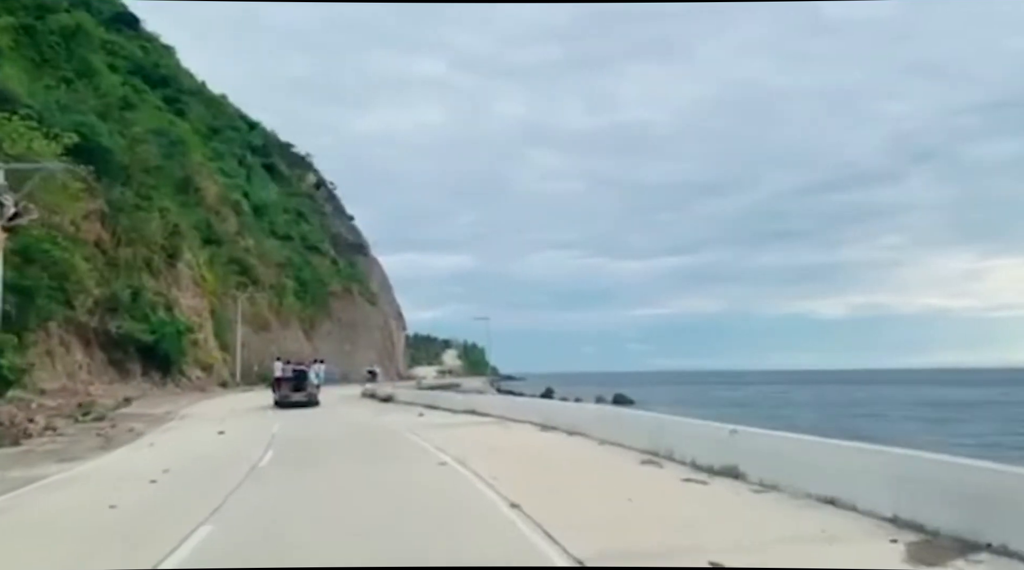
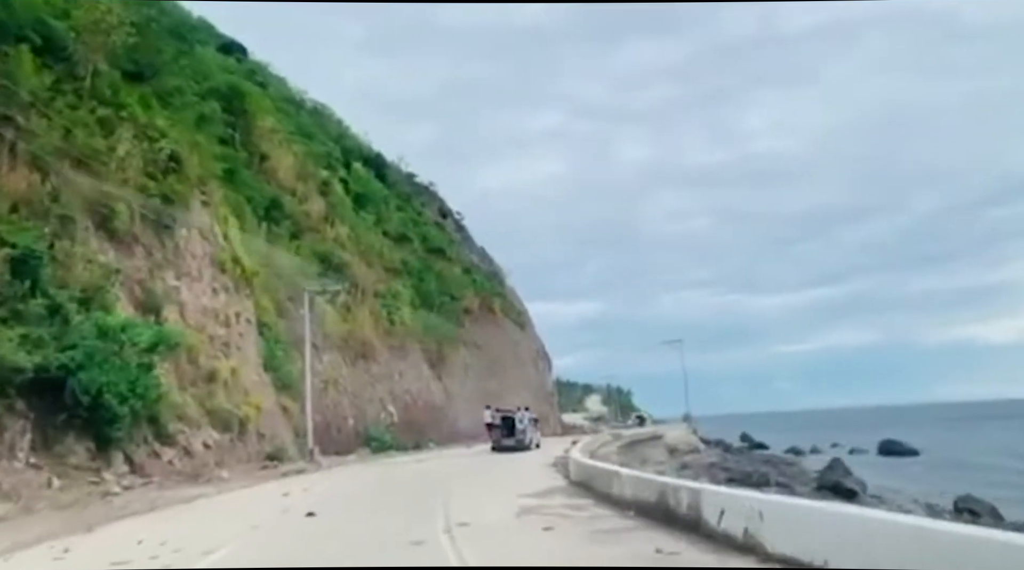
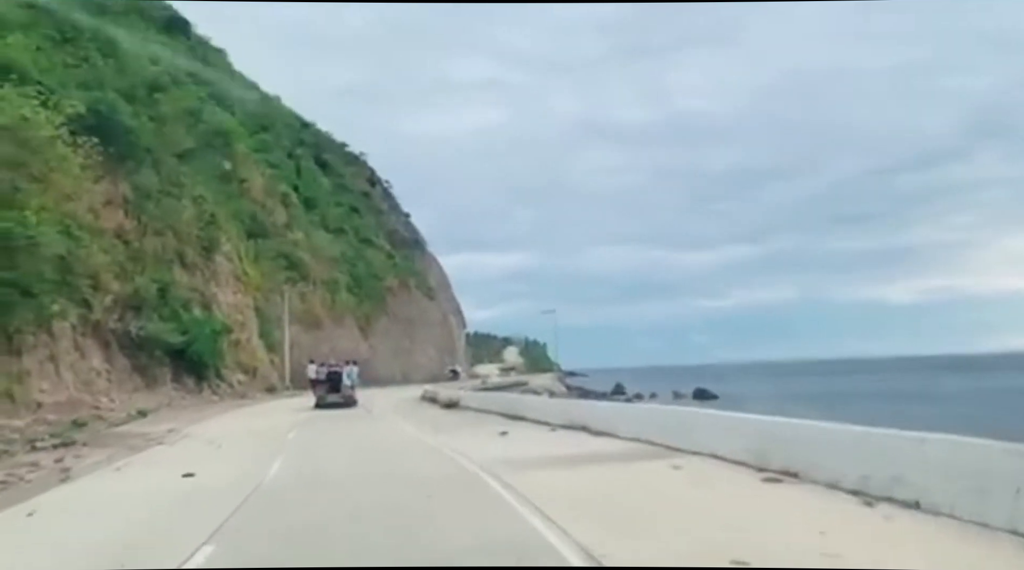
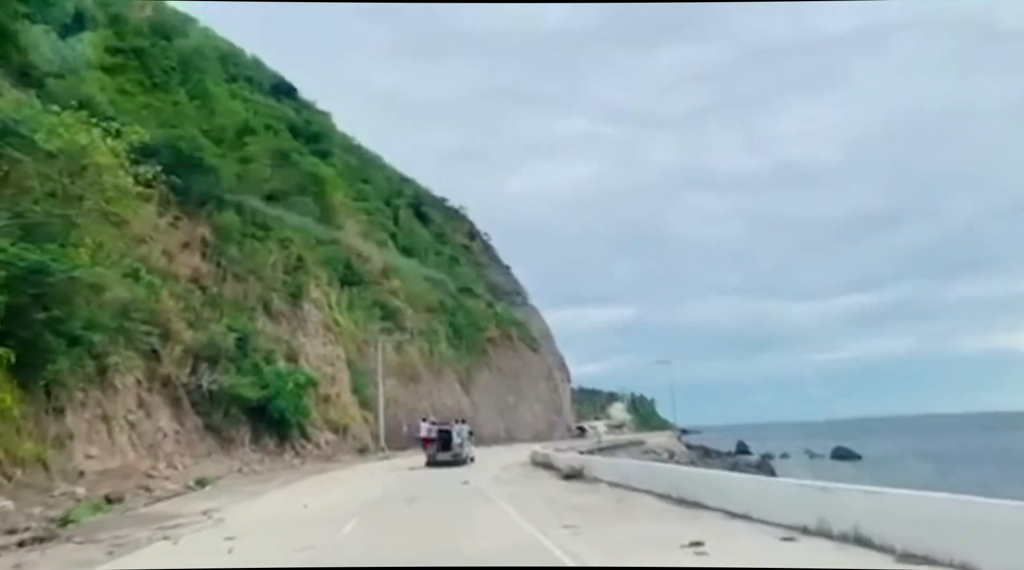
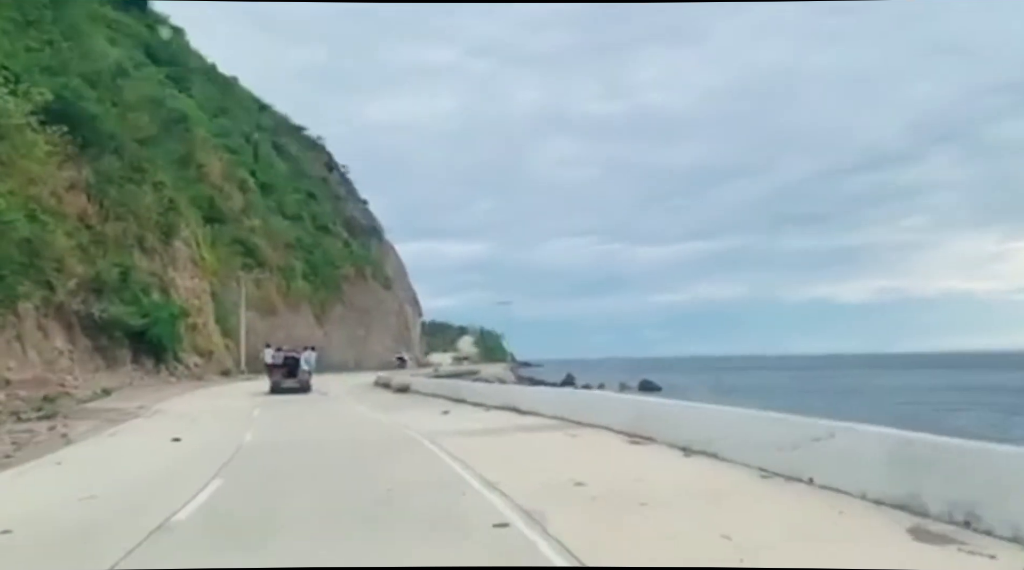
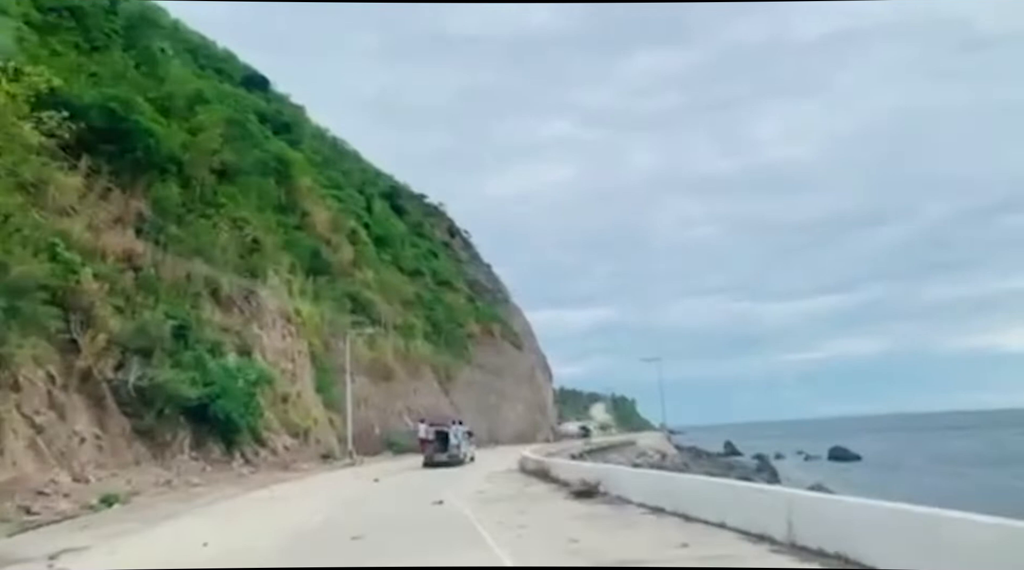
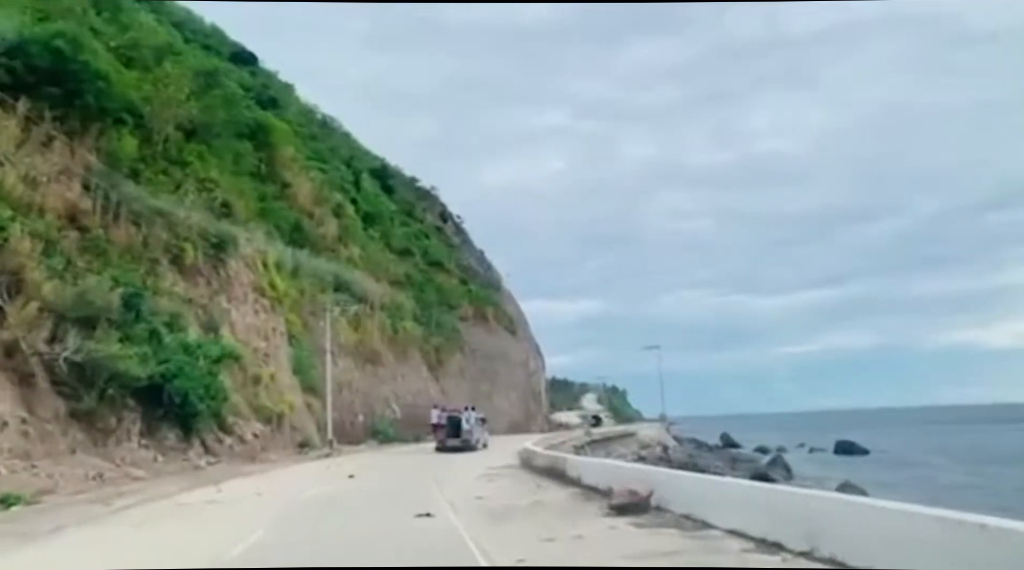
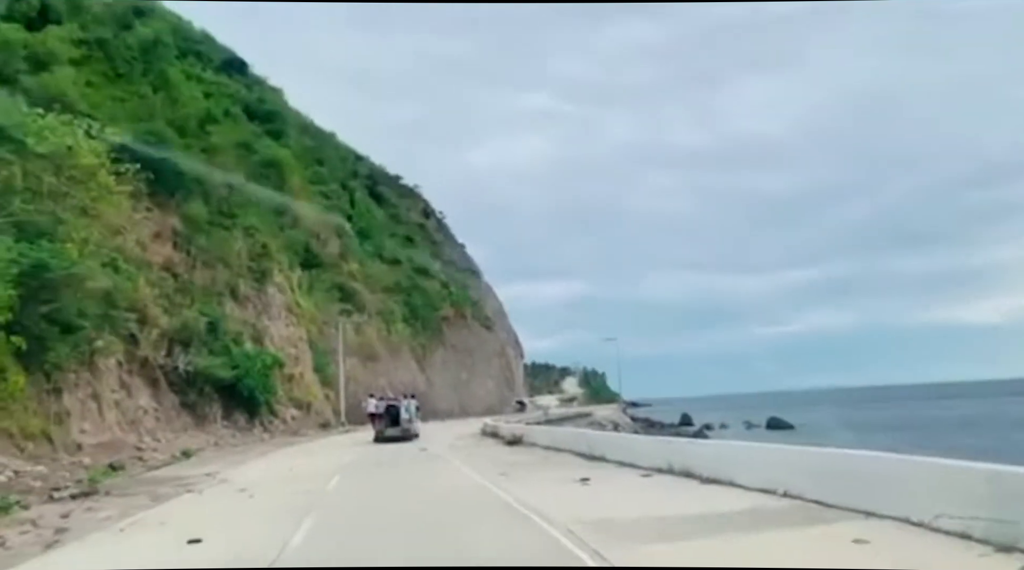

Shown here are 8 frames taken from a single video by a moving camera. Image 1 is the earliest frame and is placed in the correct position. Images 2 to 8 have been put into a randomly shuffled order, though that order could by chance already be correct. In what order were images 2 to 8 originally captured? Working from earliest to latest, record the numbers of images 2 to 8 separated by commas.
5, 3, 8, 4, 6, 7, 2
